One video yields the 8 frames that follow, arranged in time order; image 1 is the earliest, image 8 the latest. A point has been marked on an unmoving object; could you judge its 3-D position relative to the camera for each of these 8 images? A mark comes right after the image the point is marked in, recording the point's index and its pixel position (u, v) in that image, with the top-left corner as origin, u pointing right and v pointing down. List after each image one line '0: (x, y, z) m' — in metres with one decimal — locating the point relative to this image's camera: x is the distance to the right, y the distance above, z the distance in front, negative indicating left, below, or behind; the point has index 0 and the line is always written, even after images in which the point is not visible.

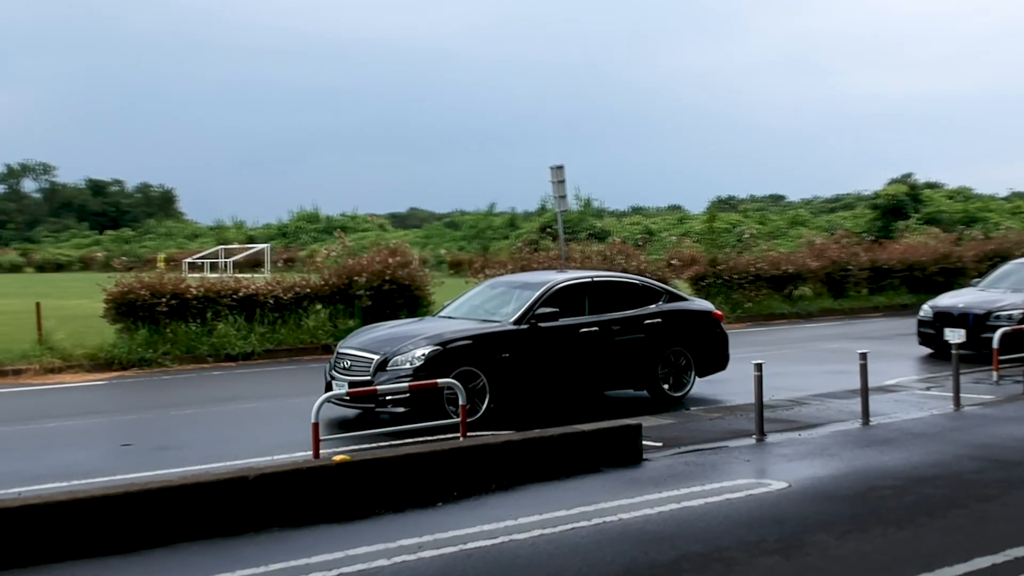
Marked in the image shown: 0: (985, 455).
0: (+3.3, -1.2, +6.8) m
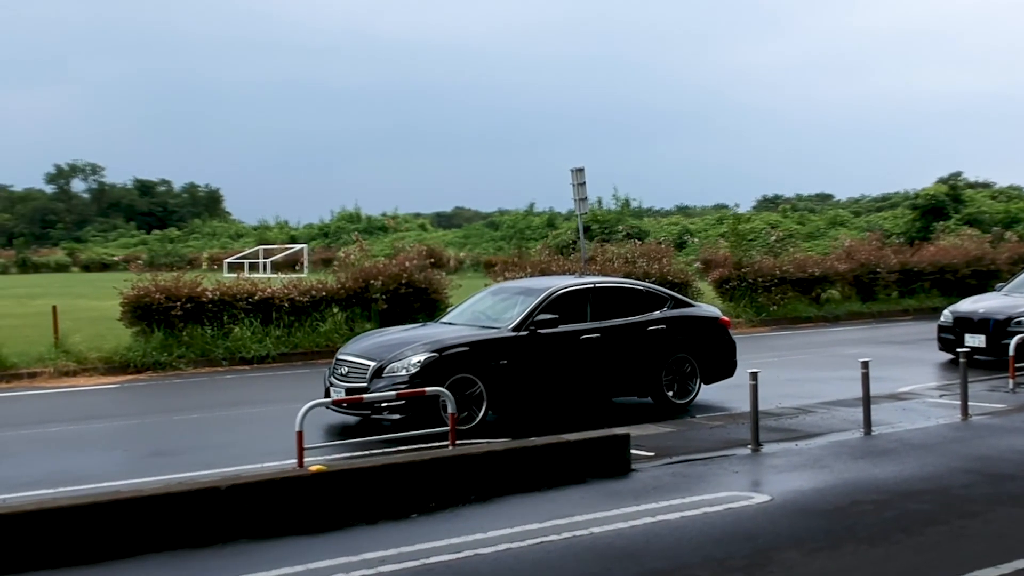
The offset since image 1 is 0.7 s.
0: (+3.2, -1.3, +6.7) m
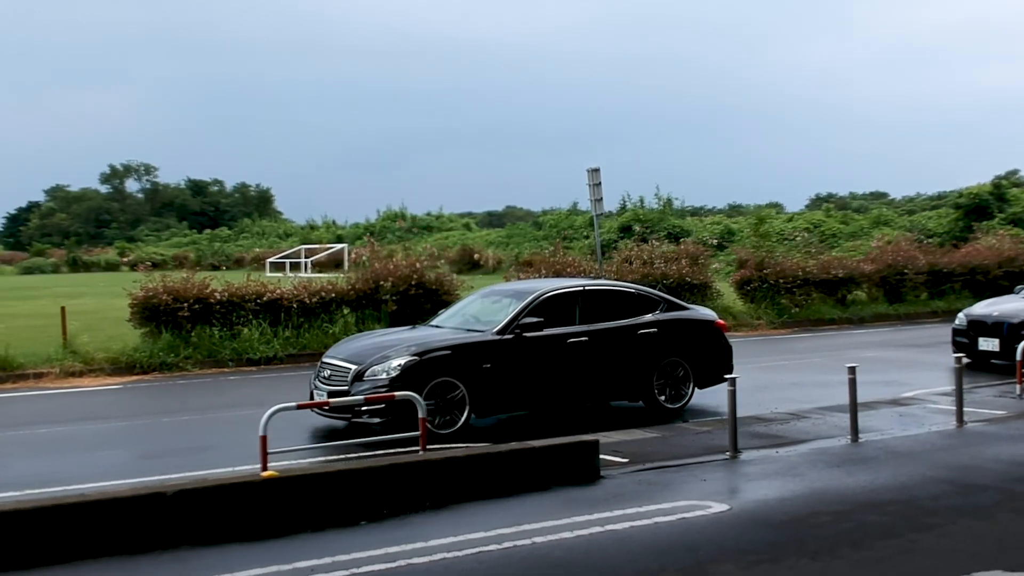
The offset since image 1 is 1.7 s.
0: (+3.0, -1.3, +6.5) m
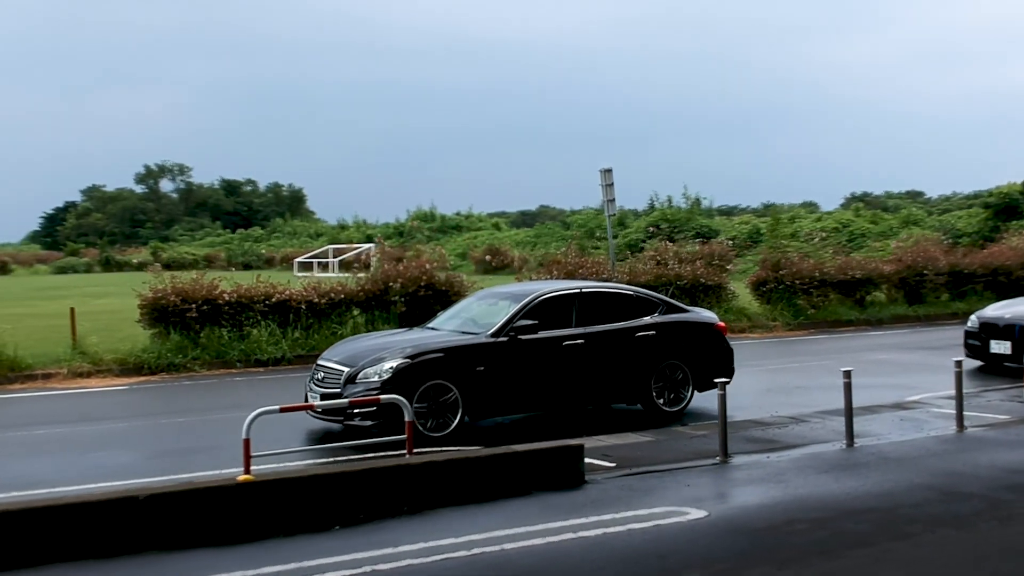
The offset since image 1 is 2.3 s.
0: (+2.9, -1.3, +6.4) m
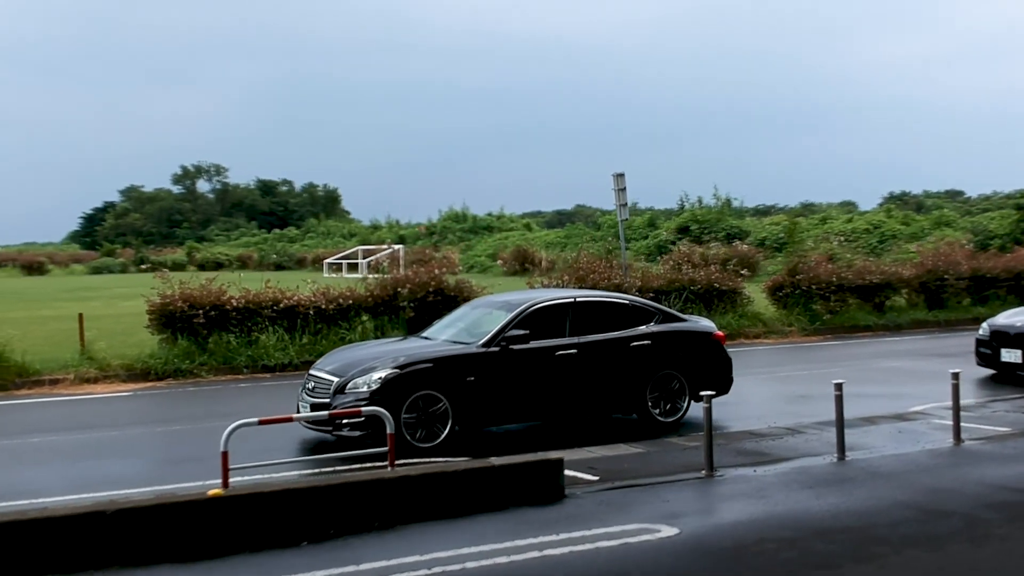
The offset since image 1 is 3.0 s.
0: (+2.7, -1.4, +6.3) m
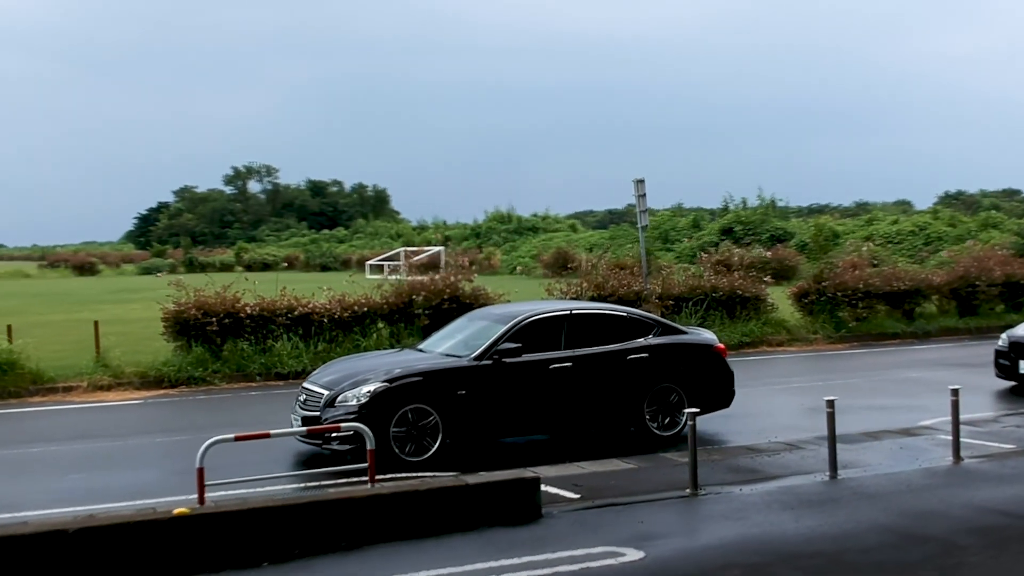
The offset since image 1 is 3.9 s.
0: (+2.5, -1.5, +6.1) m
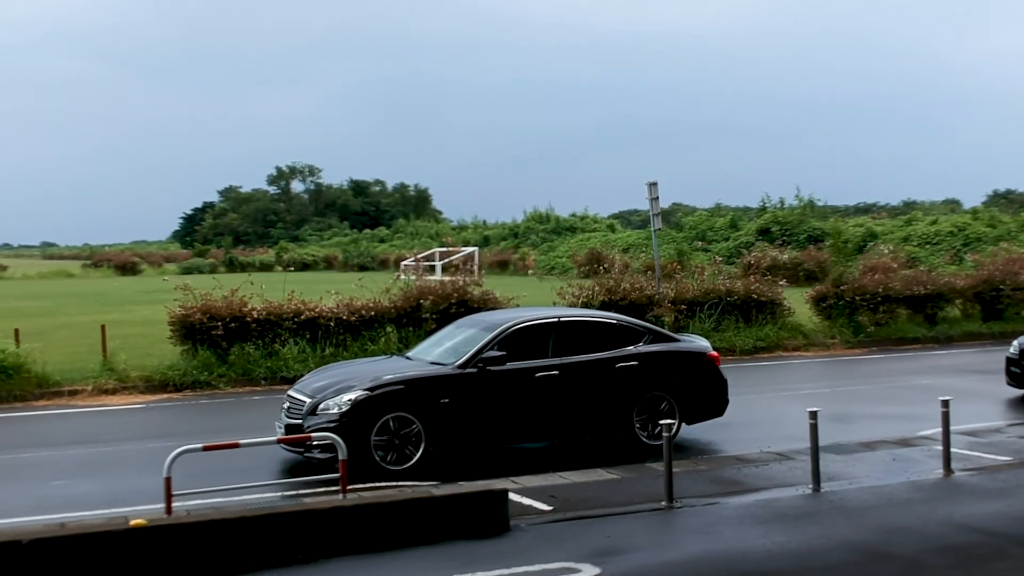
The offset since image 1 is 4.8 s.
0: (+2.3, -1.6, +6.0) m
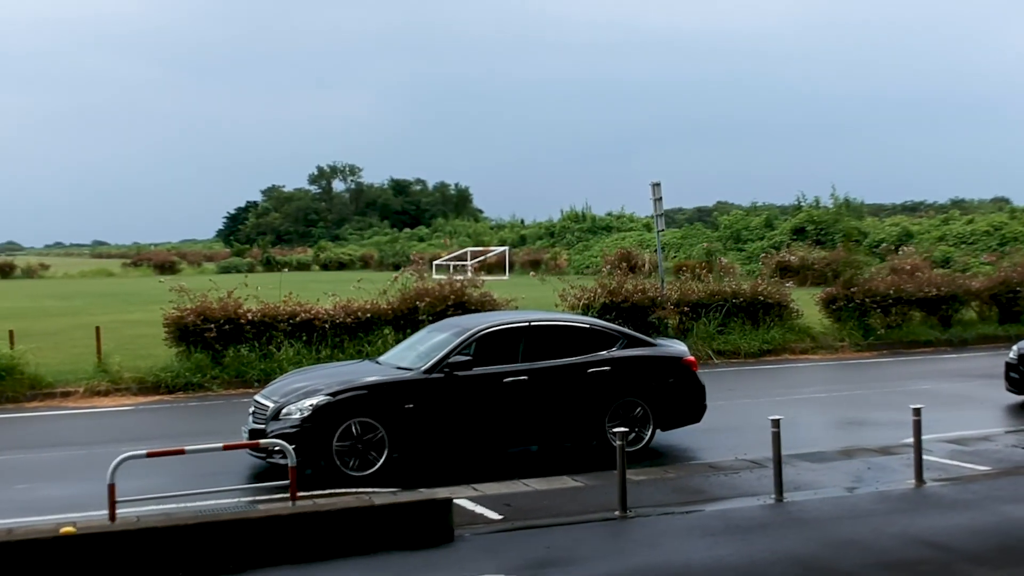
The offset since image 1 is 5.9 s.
0: (+1.9, -1.7, +5.8) m
